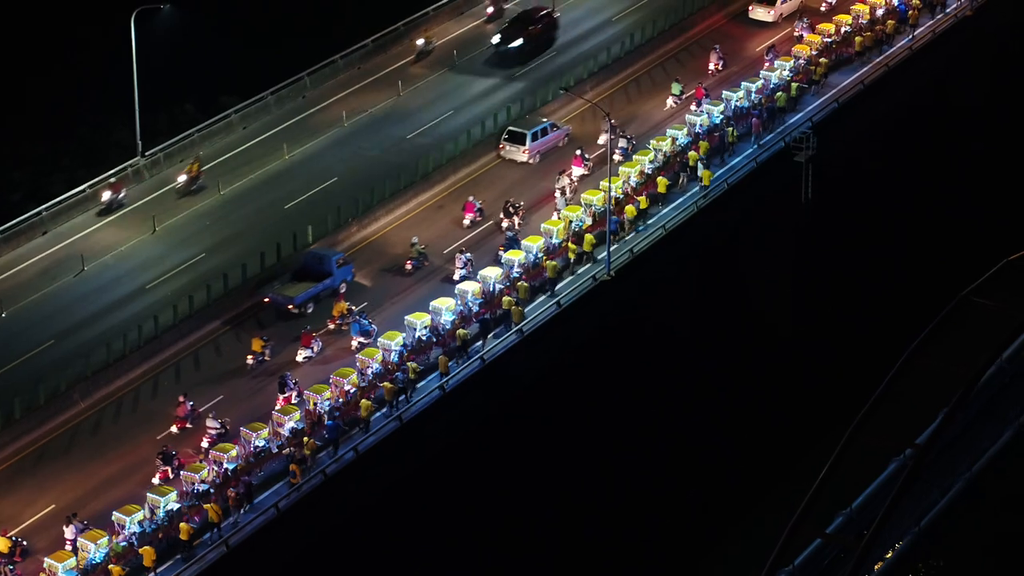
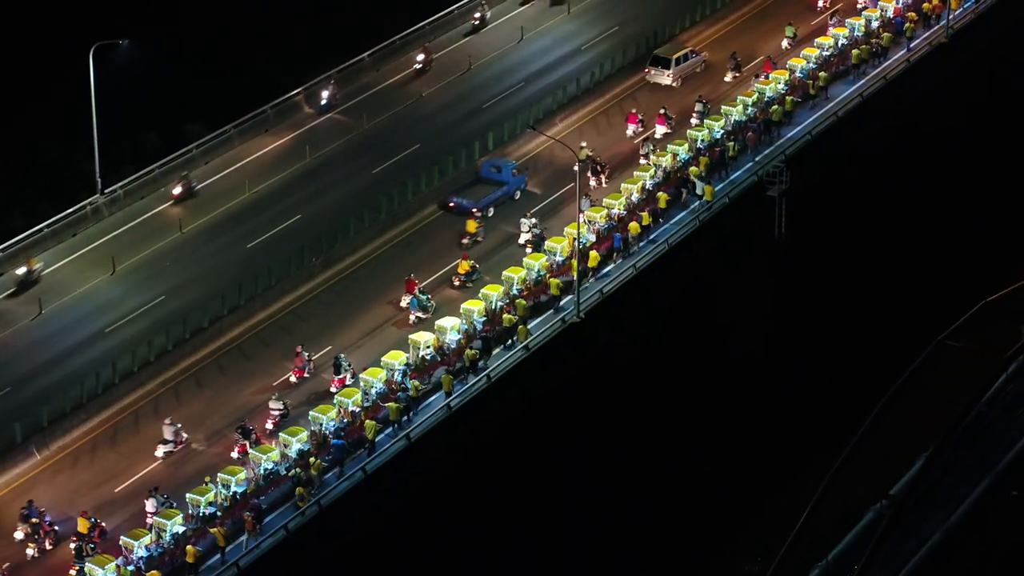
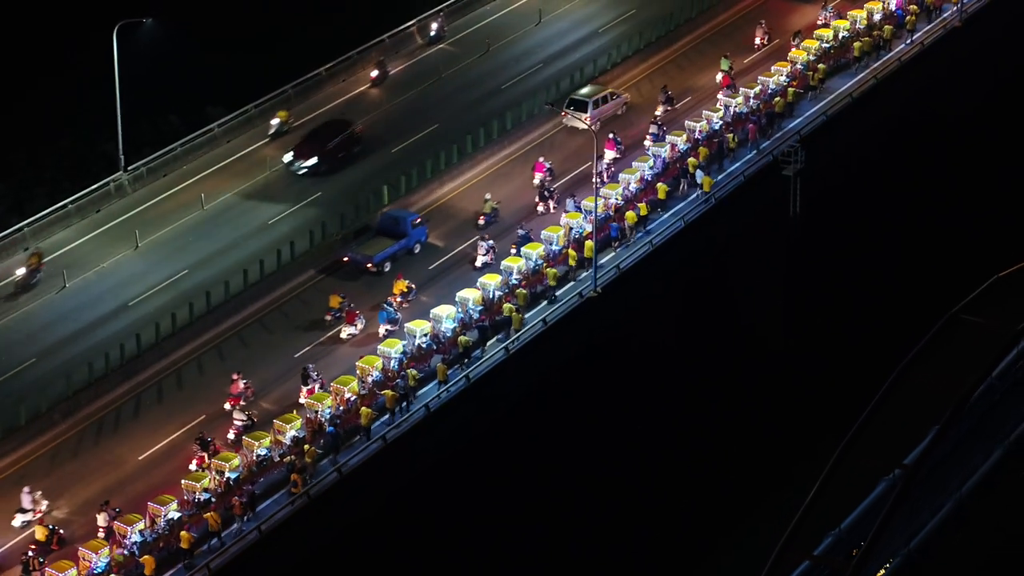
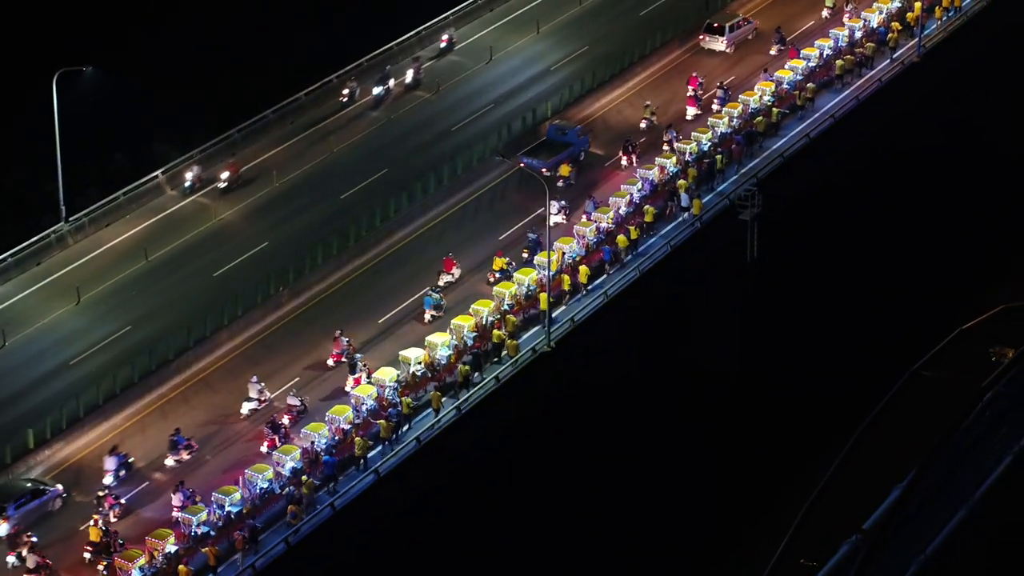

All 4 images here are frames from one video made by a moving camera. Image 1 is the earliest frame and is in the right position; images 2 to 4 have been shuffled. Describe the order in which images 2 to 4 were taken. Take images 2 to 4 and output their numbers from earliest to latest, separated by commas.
3, 2, 4
